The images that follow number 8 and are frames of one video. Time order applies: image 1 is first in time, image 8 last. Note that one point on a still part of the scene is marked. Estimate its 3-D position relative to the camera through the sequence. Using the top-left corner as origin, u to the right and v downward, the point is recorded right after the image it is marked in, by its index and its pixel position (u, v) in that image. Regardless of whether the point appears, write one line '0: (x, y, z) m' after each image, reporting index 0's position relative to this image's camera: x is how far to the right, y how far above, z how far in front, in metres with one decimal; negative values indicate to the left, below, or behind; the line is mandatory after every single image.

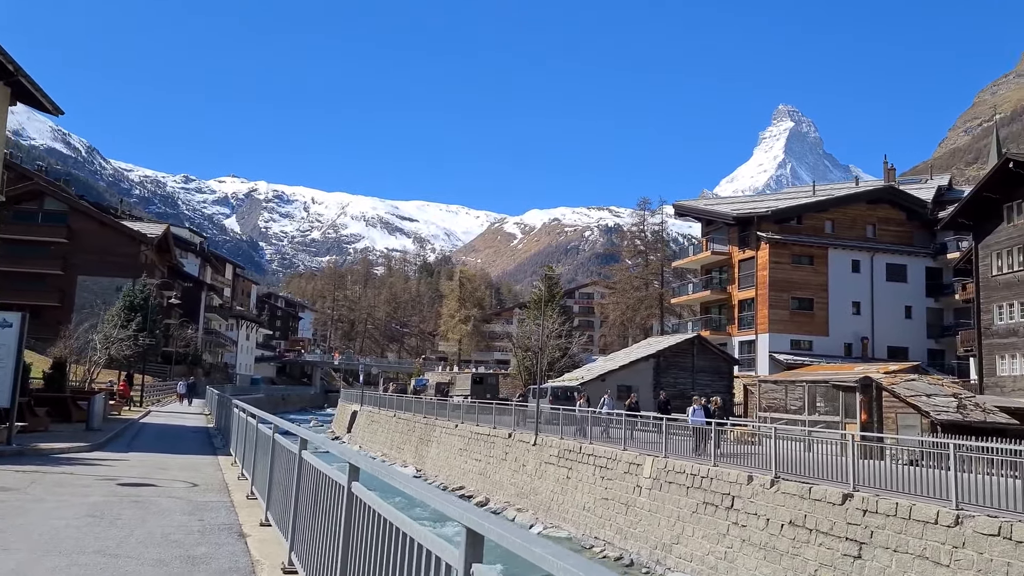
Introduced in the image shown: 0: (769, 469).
0: (+5.9, -4.2, +18.1) m
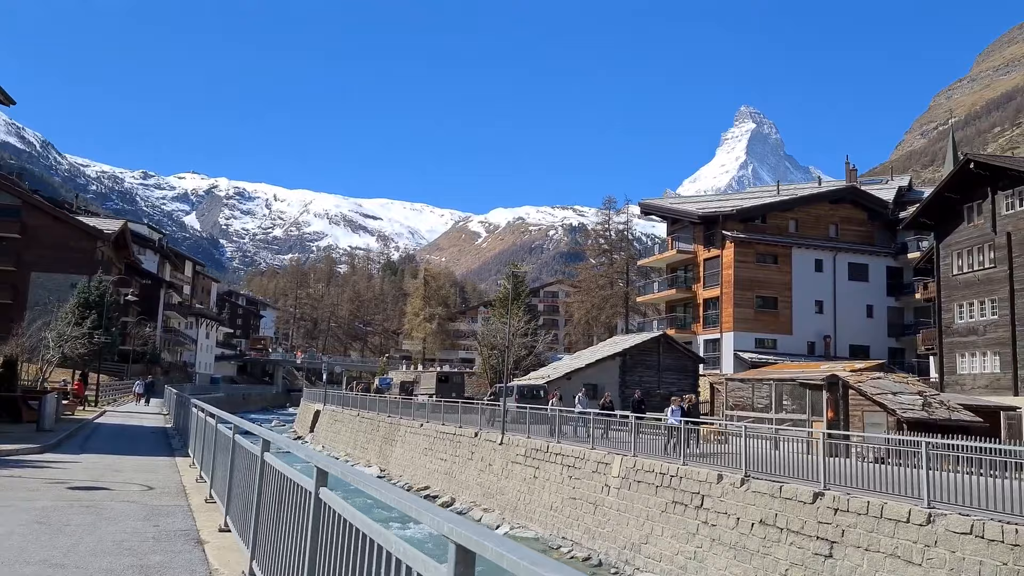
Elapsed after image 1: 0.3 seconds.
0: (+5.2, -4.1, +18.0) m
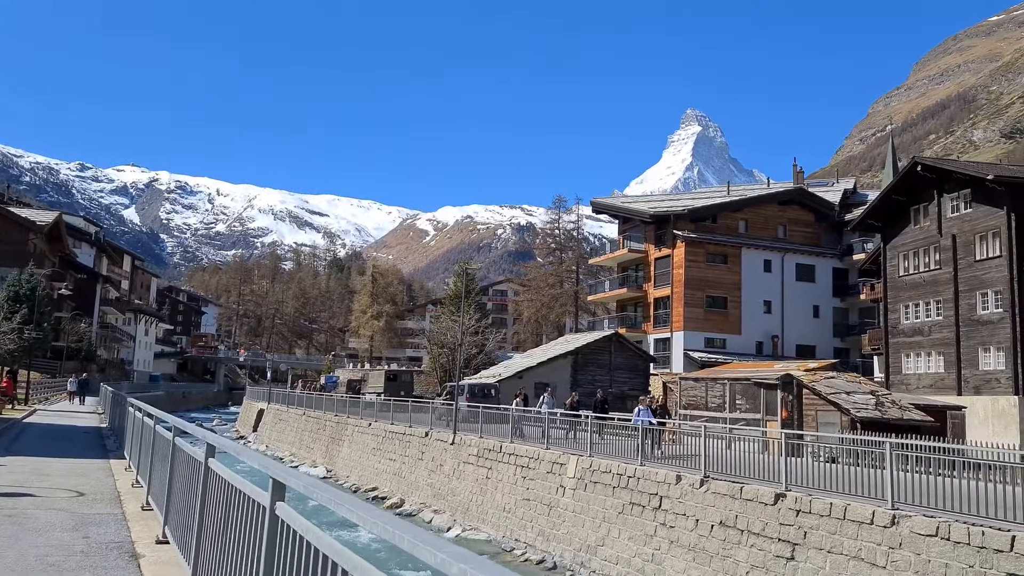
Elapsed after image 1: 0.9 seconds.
0: (+4.2, -4.1, +17.7) m
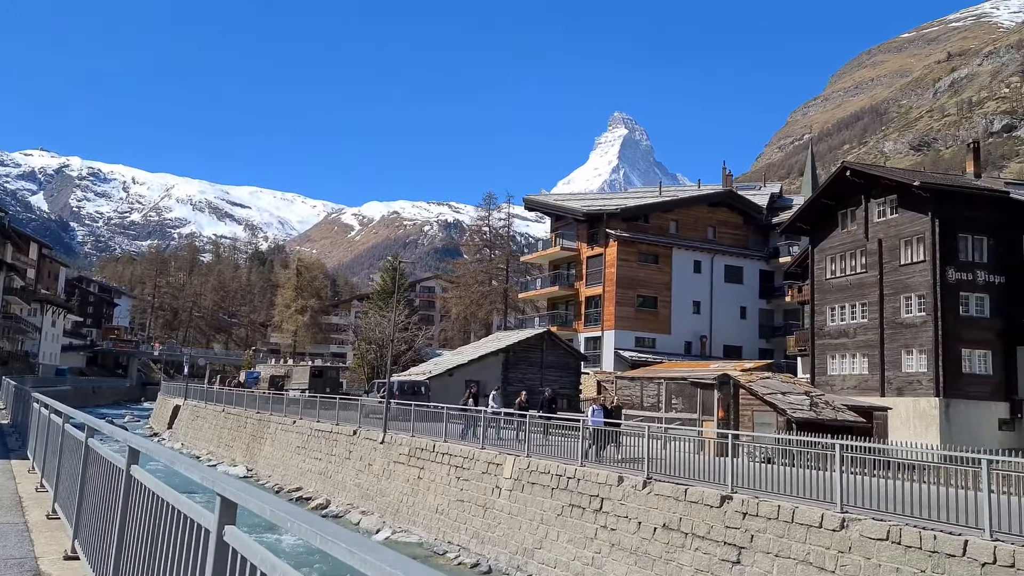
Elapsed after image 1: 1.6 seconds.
0: (+2.9, -4.0, +17.4) m
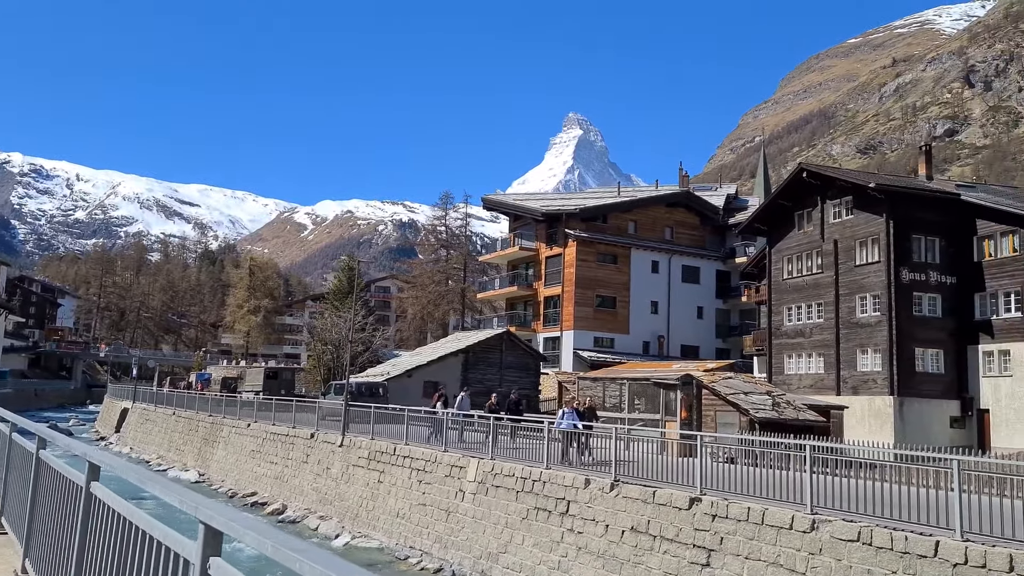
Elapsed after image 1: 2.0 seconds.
0: (+2.1, -4.0, +17.2) m
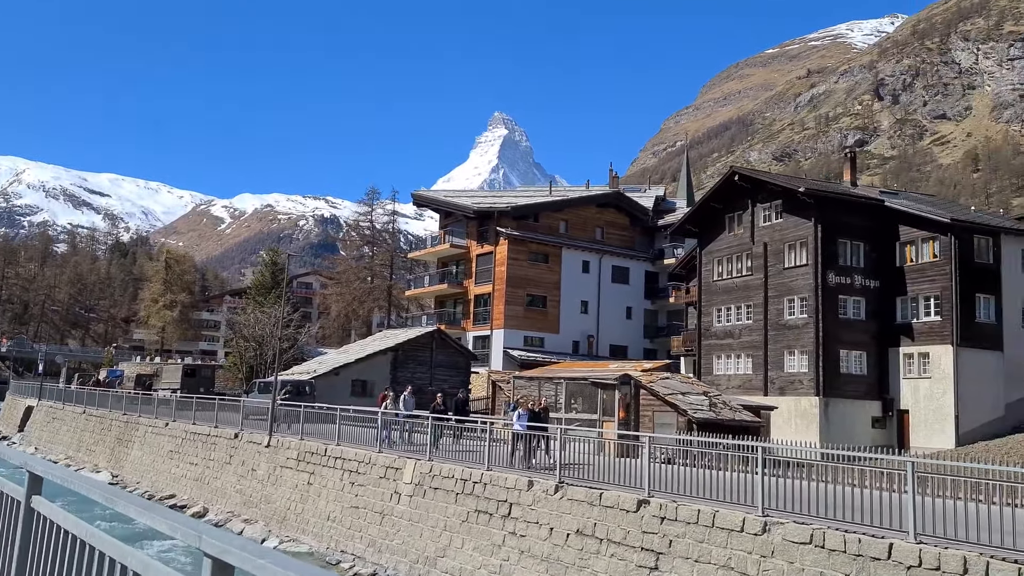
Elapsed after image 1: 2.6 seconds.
0: (+0.9, -4.0, +16.9) m
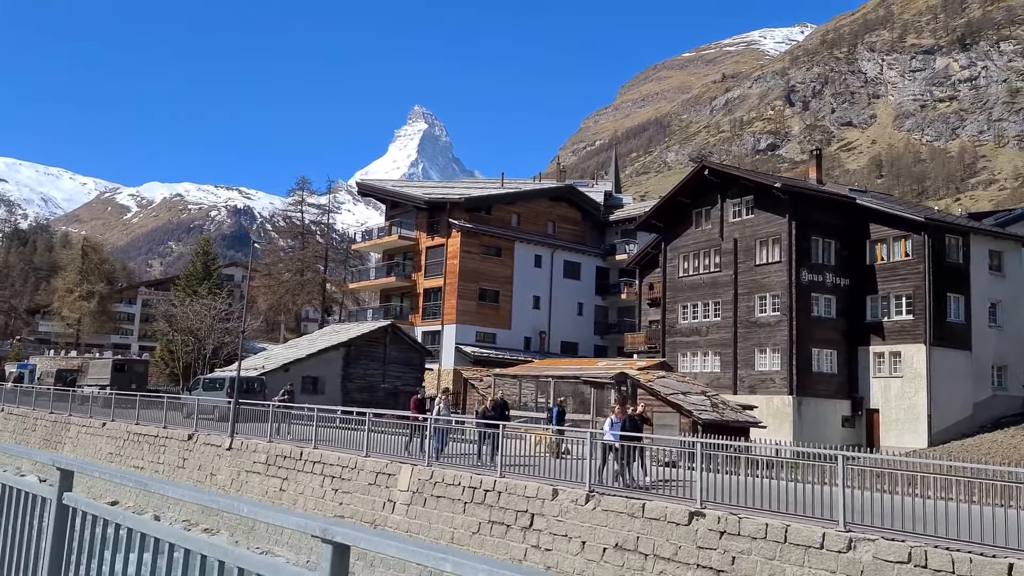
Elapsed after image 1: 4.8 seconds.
0: (+1.3, -3.9, +15.7) m
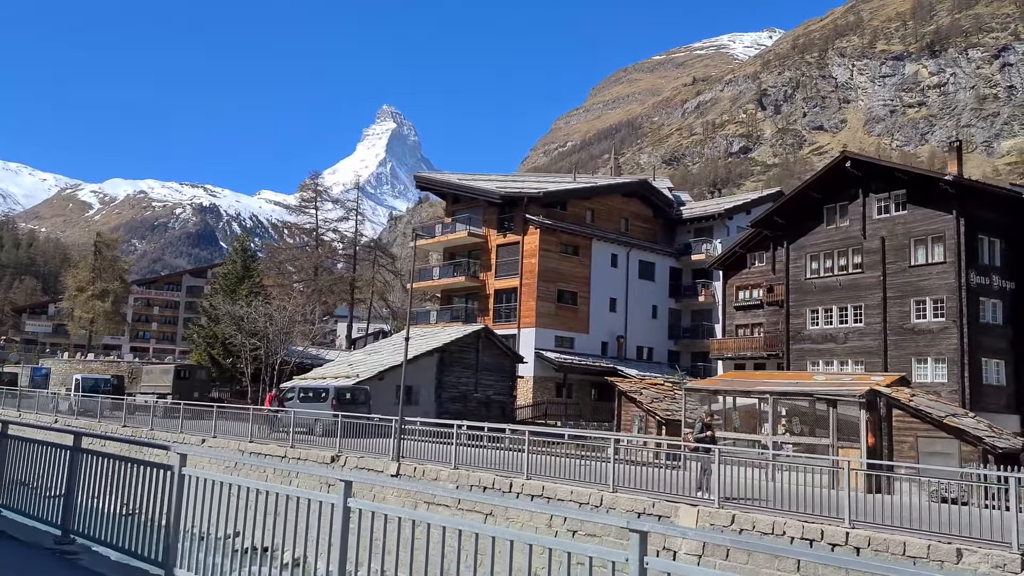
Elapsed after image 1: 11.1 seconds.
0: (+7.6, -4.0, +12.6) m
